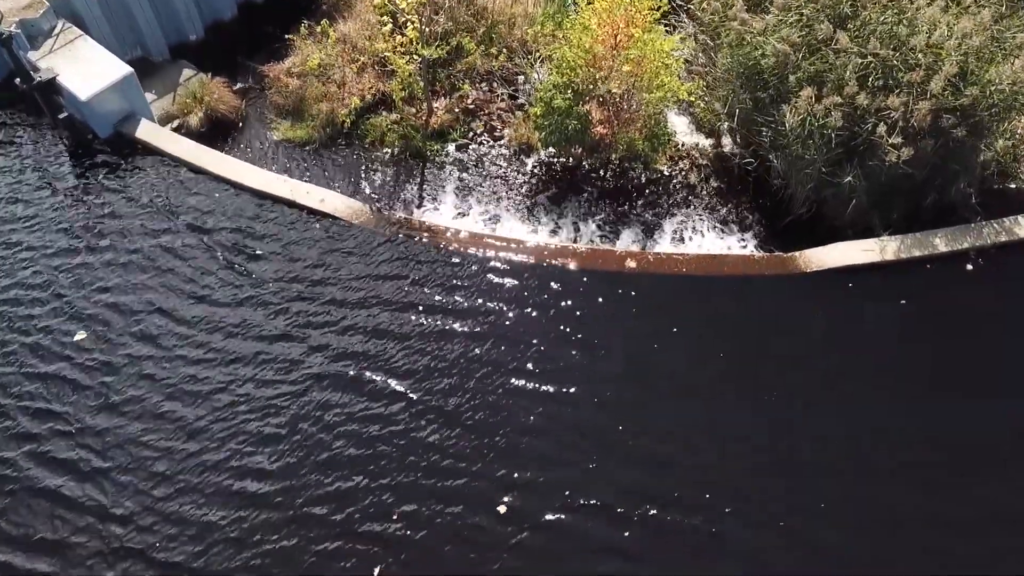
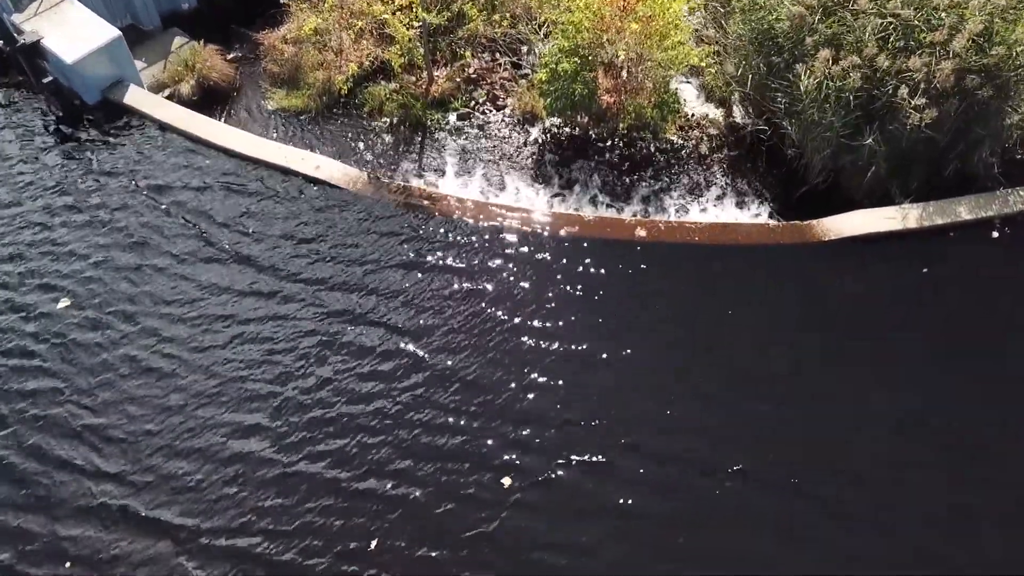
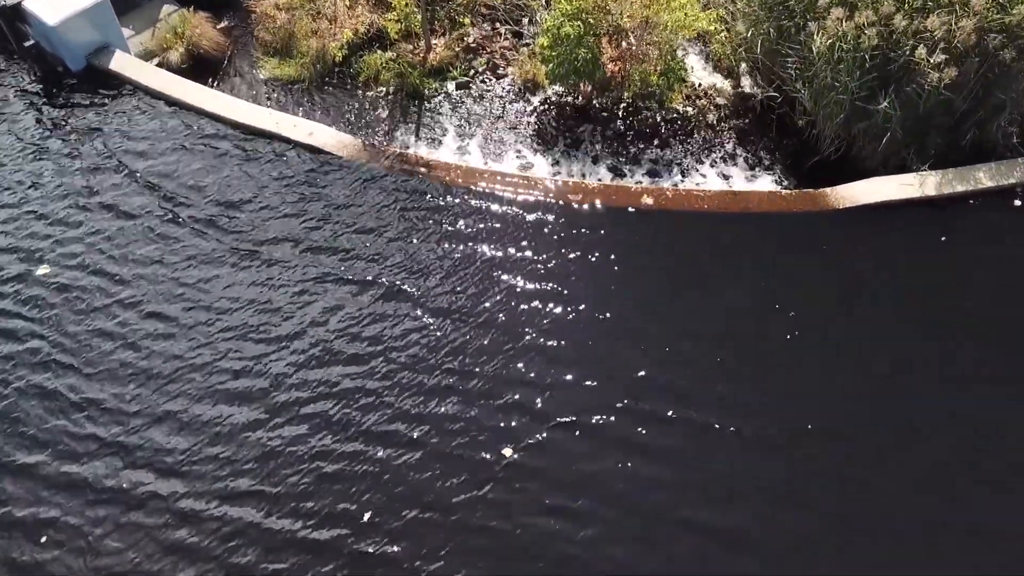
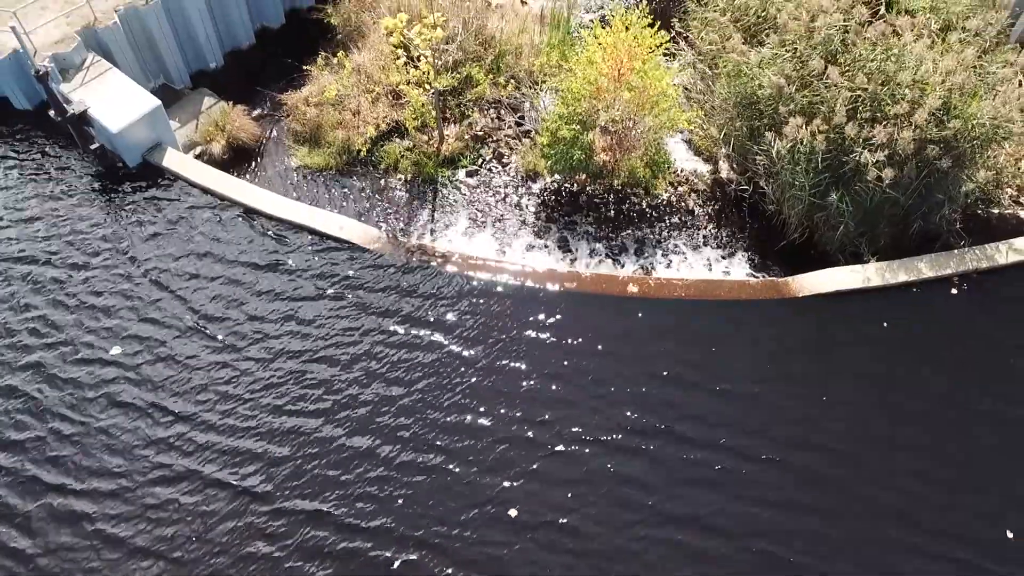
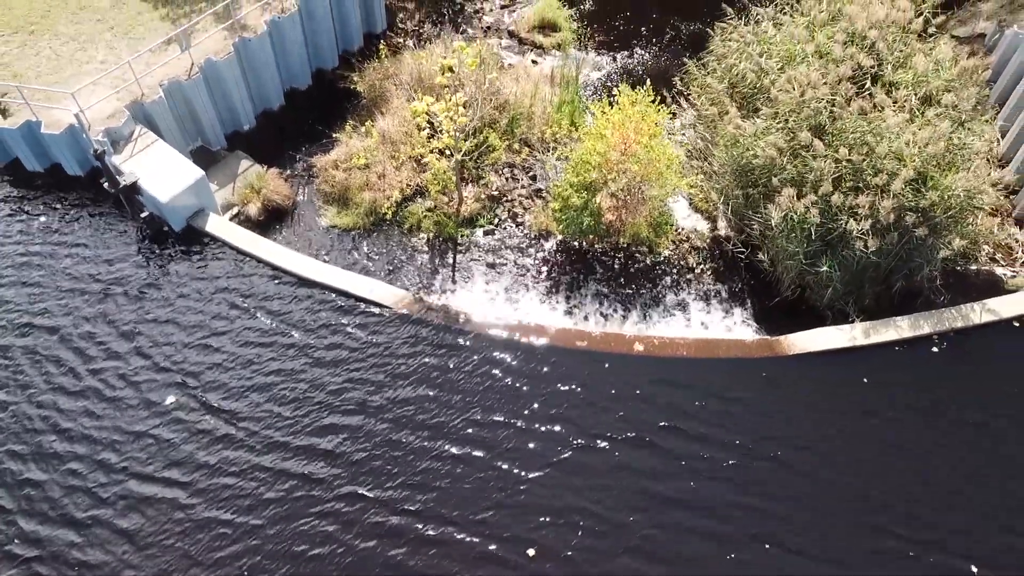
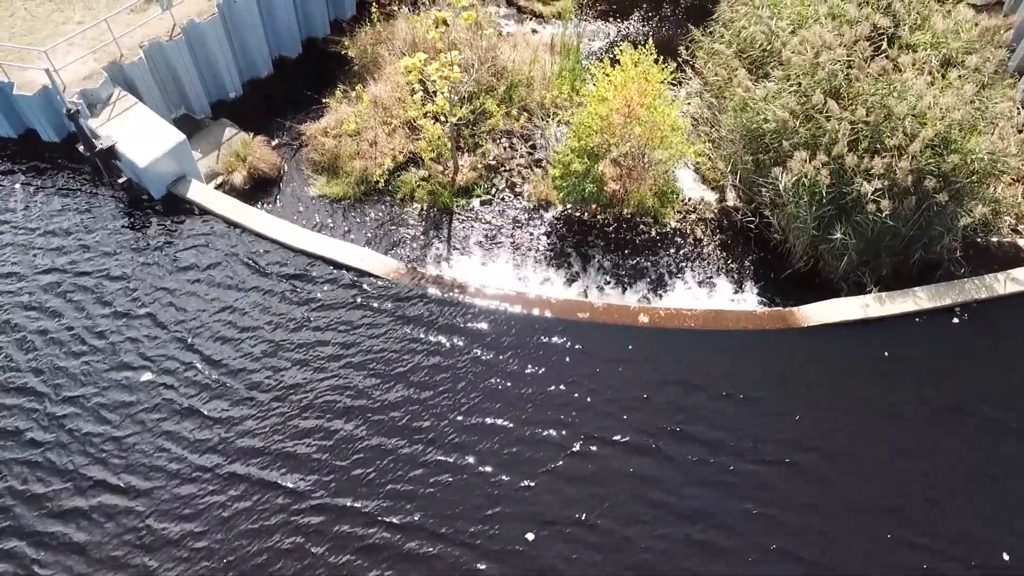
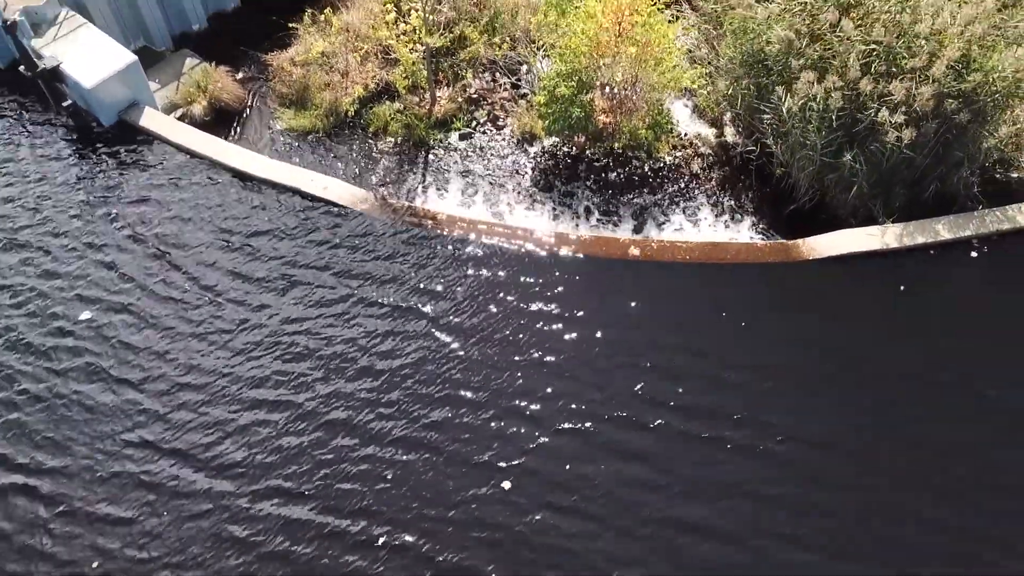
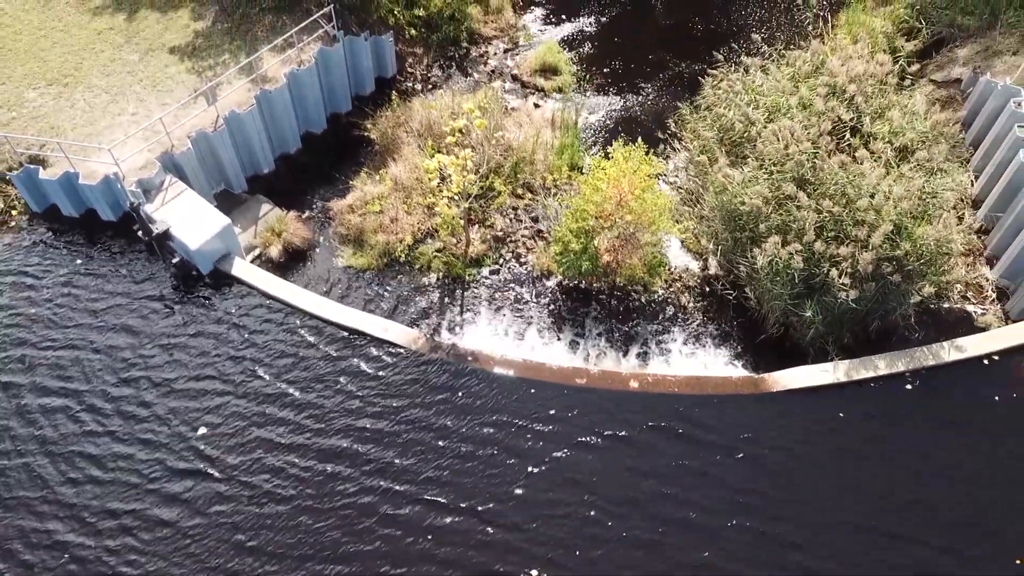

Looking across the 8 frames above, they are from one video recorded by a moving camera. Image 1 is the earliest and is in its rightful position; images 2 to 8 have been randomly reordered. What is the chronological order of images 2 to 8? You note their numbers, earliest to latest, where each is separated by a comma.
2, 3, 7, 4, 6, 5, 8
